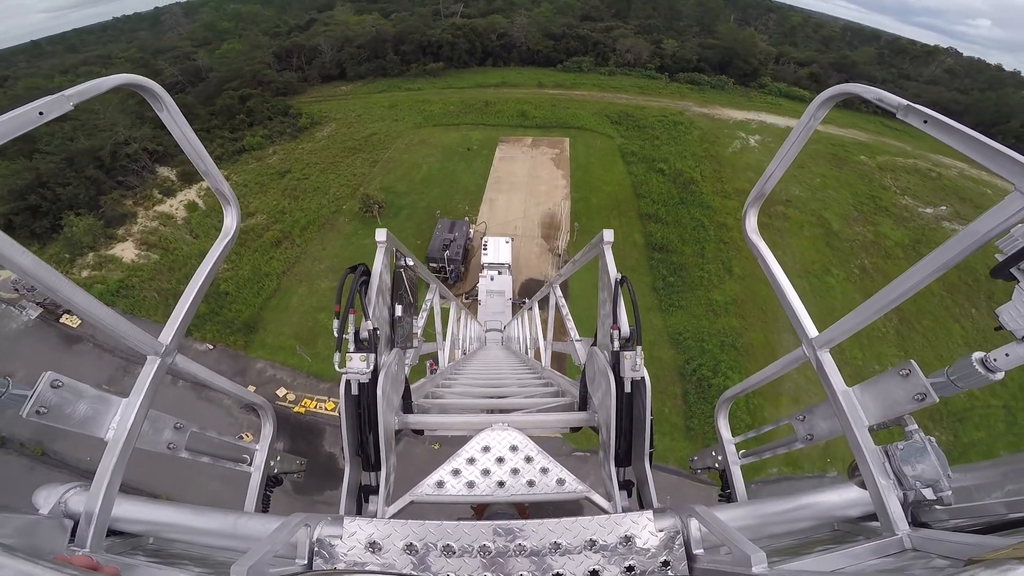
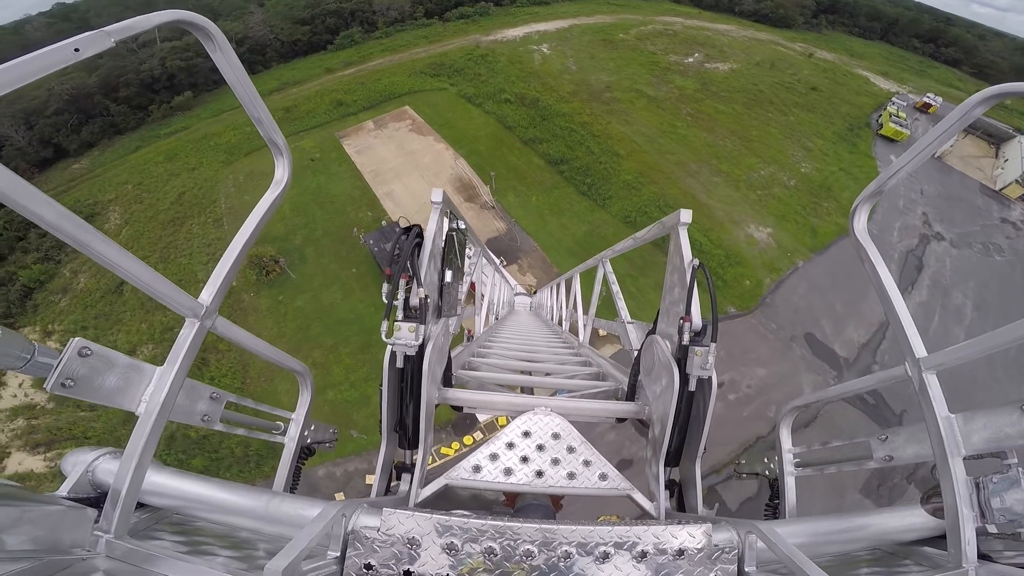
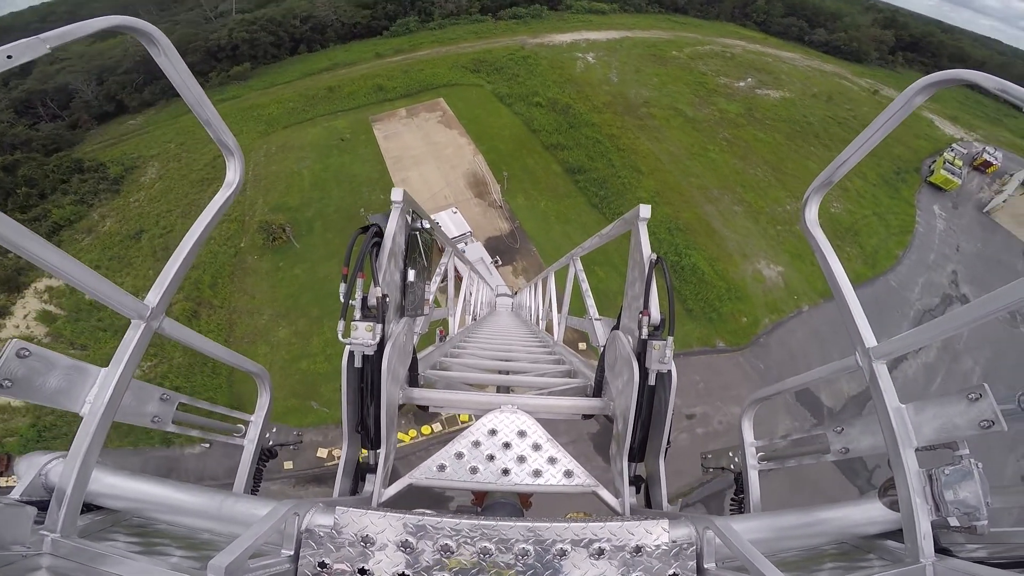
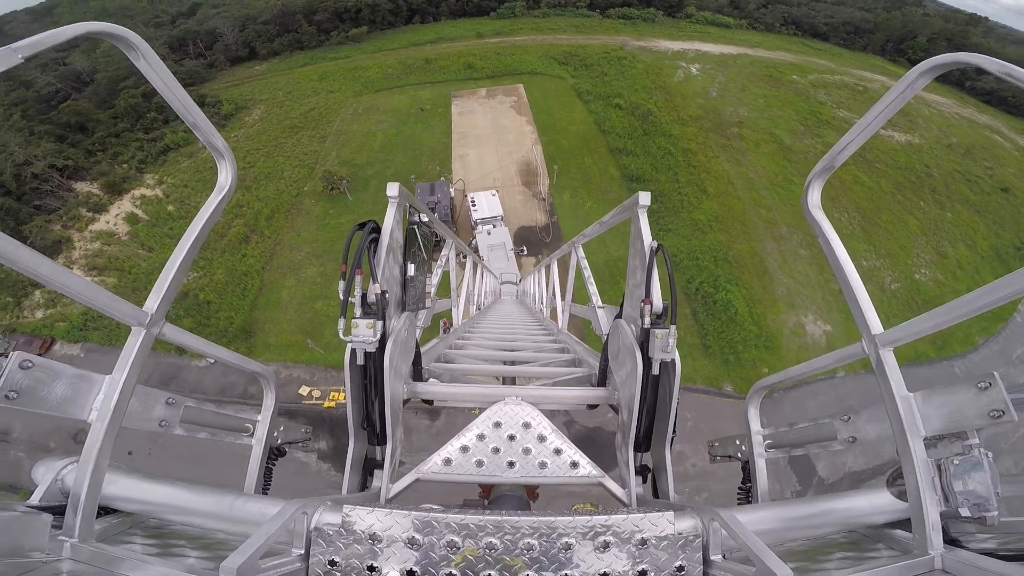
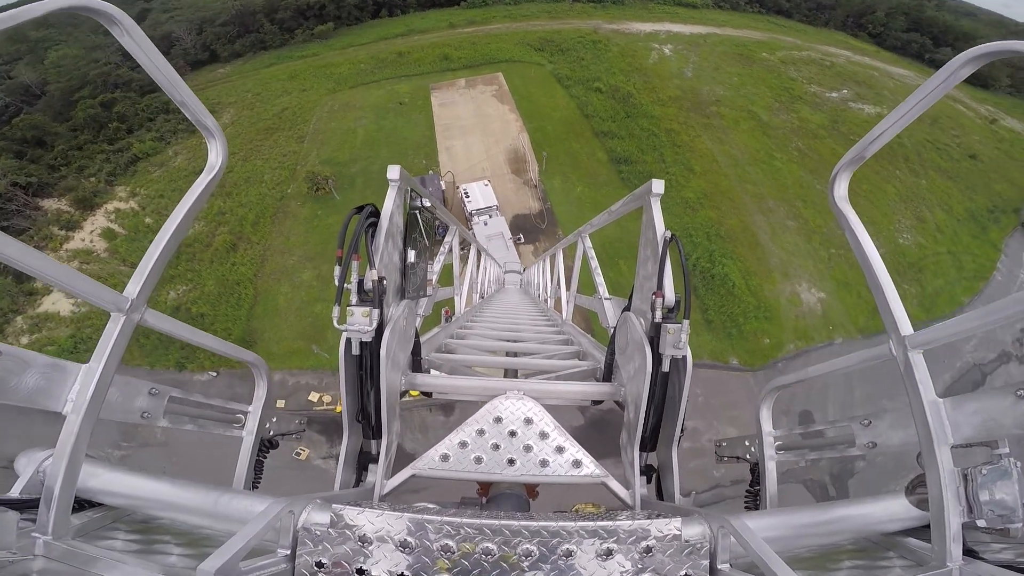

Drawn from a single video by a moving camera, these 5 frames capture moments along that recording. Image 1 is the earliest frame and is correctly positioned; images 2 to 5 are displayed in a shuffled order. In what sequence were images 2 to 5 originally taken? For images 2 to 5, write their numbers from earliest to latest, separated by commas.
4, 5, 3, 2
